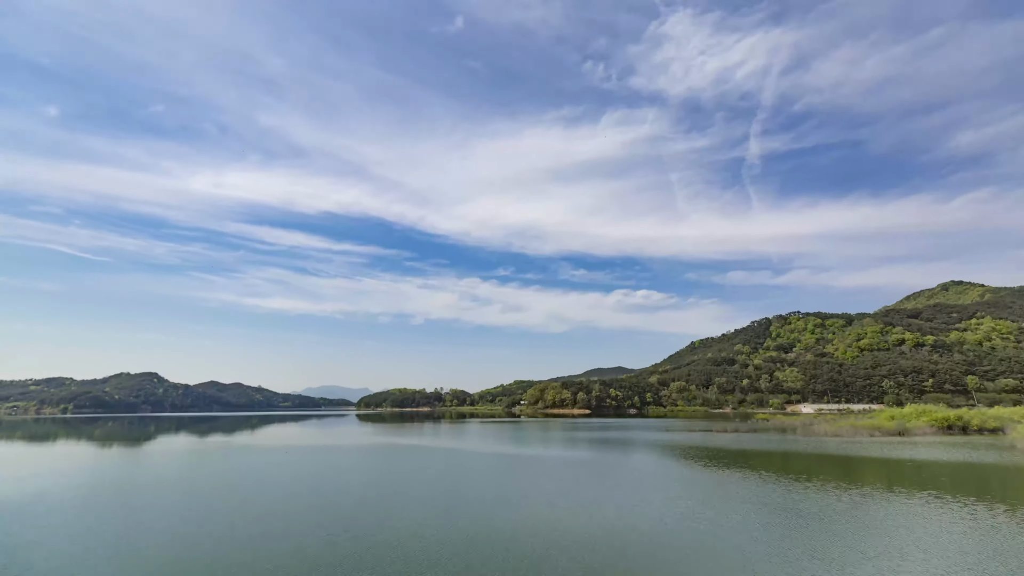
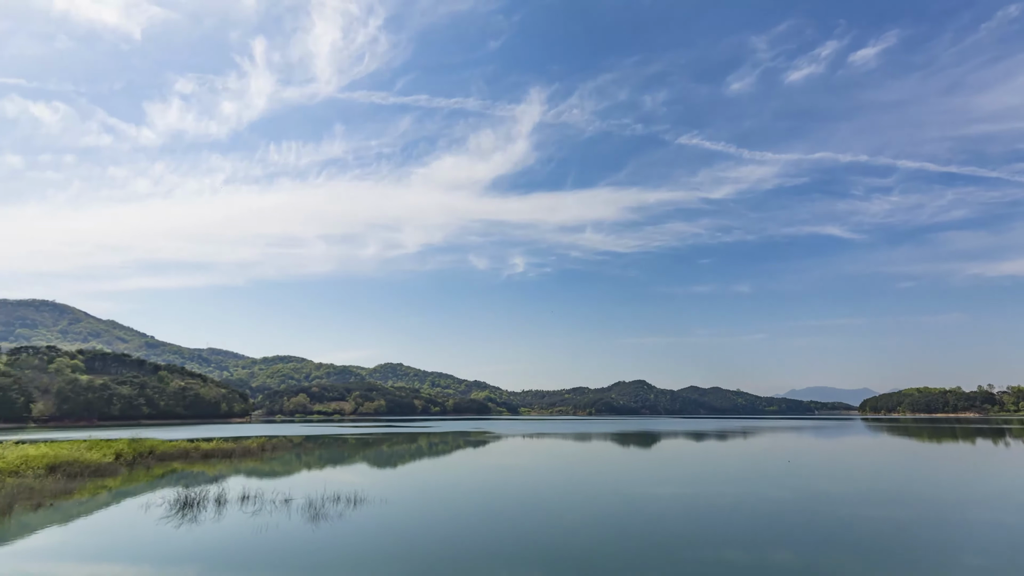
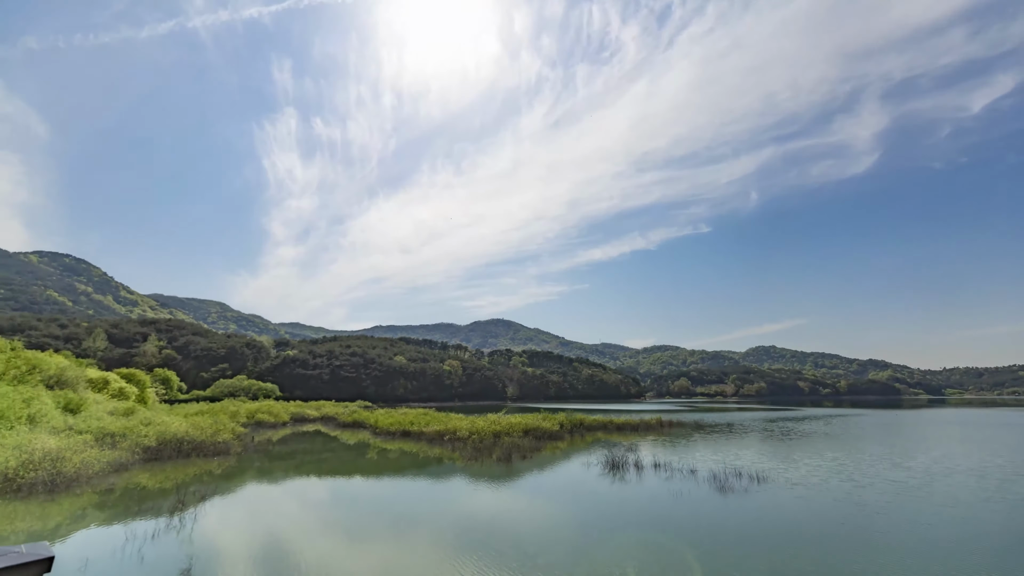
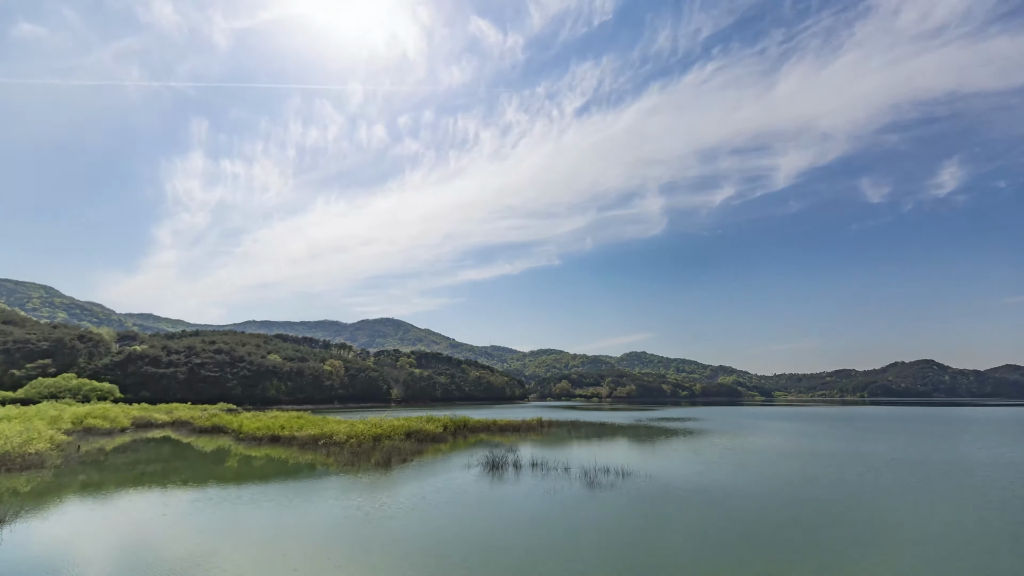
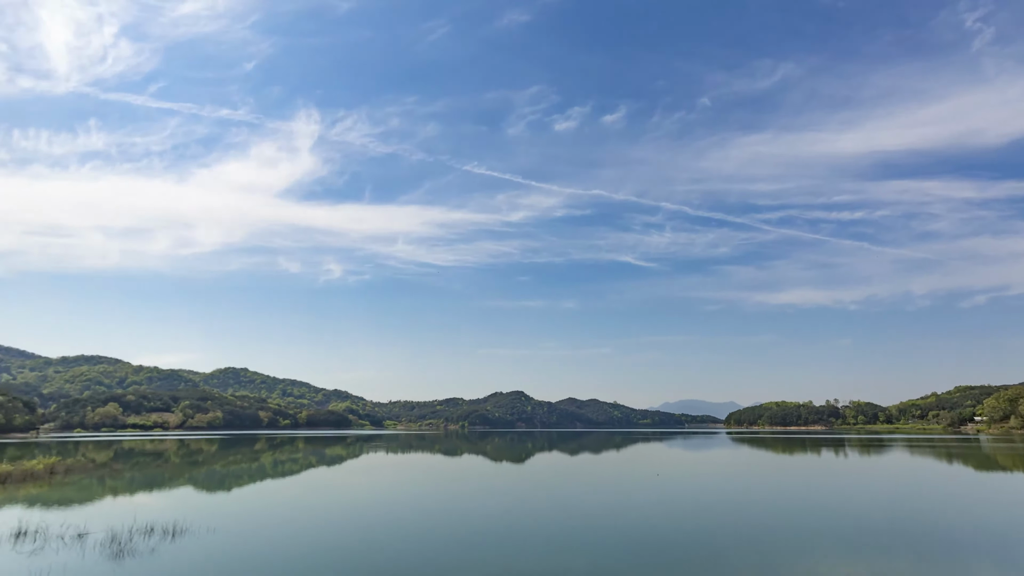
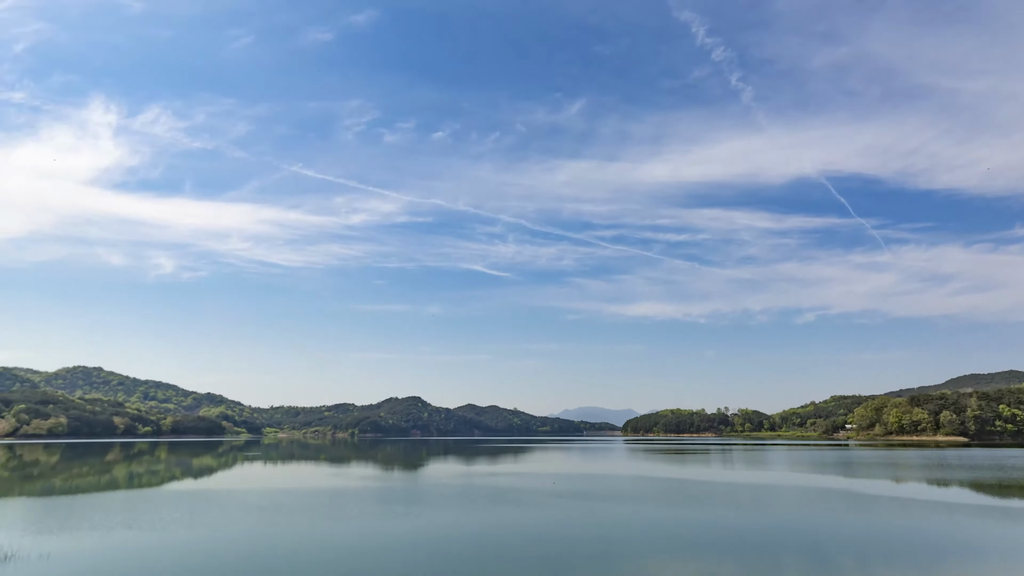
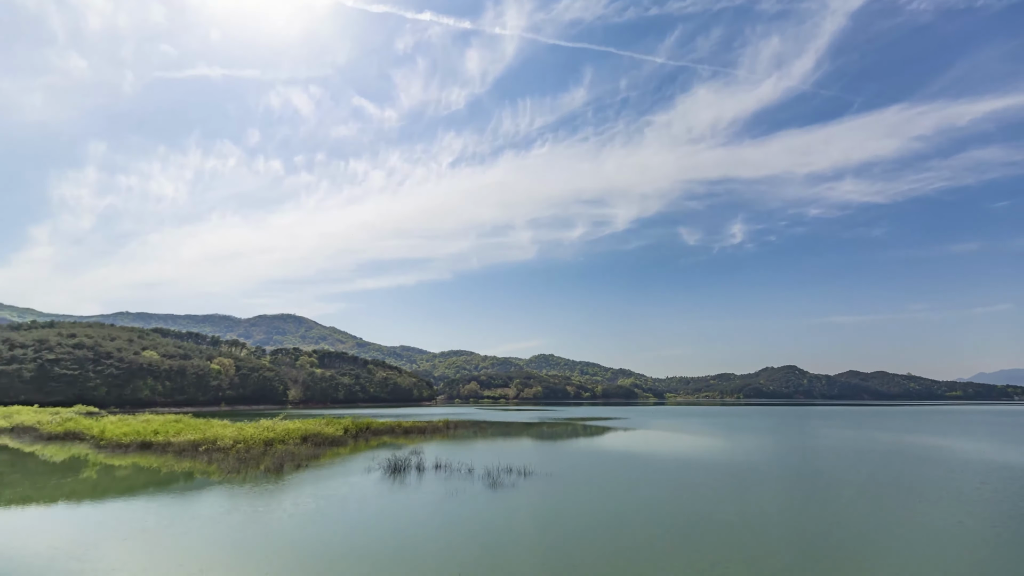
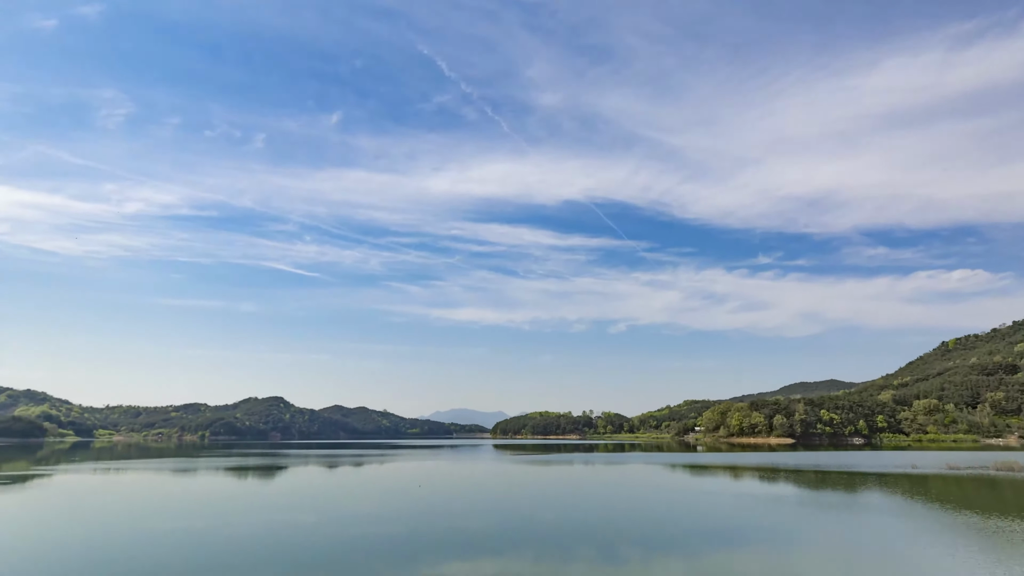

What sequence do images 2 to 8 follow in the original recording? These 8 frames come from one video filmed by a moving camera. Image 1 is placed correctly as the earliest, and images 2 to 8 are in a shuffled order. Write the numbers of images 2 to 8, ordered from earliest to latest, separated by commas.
8, 6, 5, 2, 7, 4, 3
